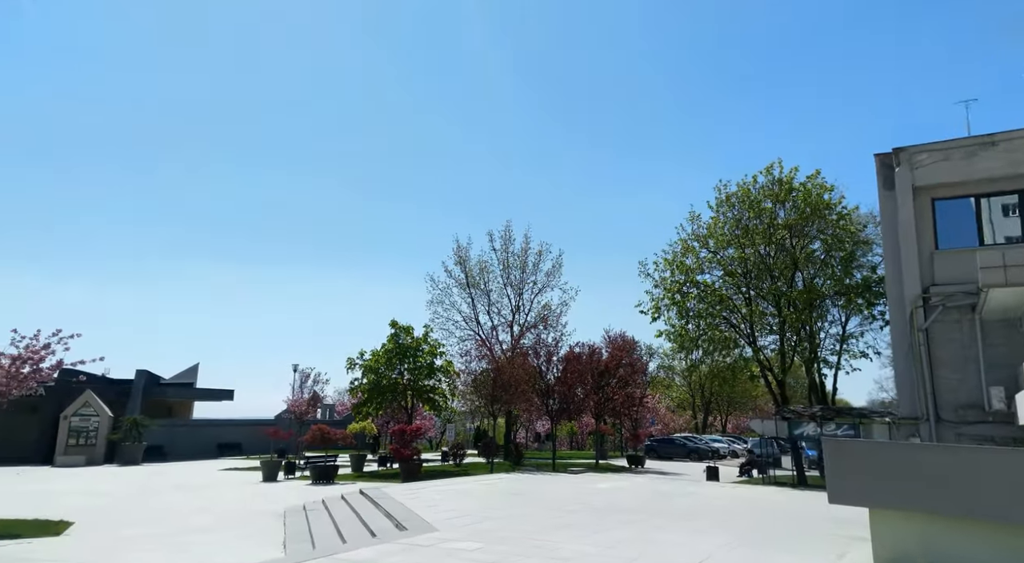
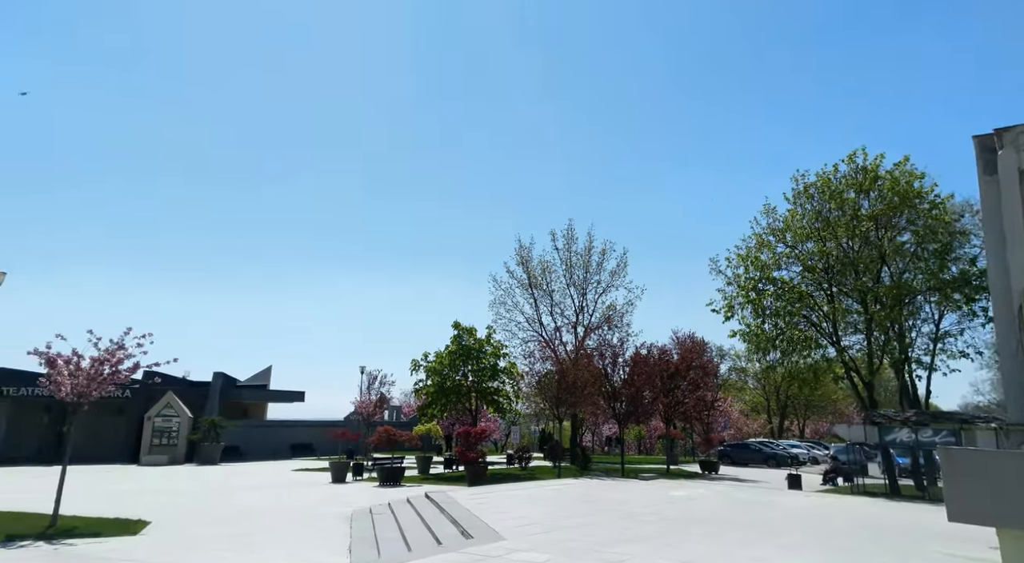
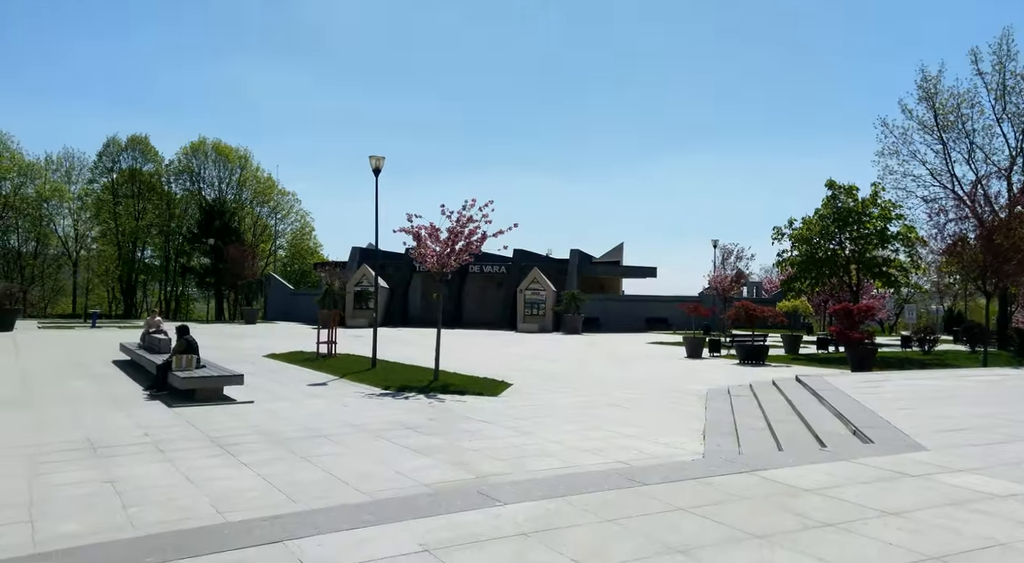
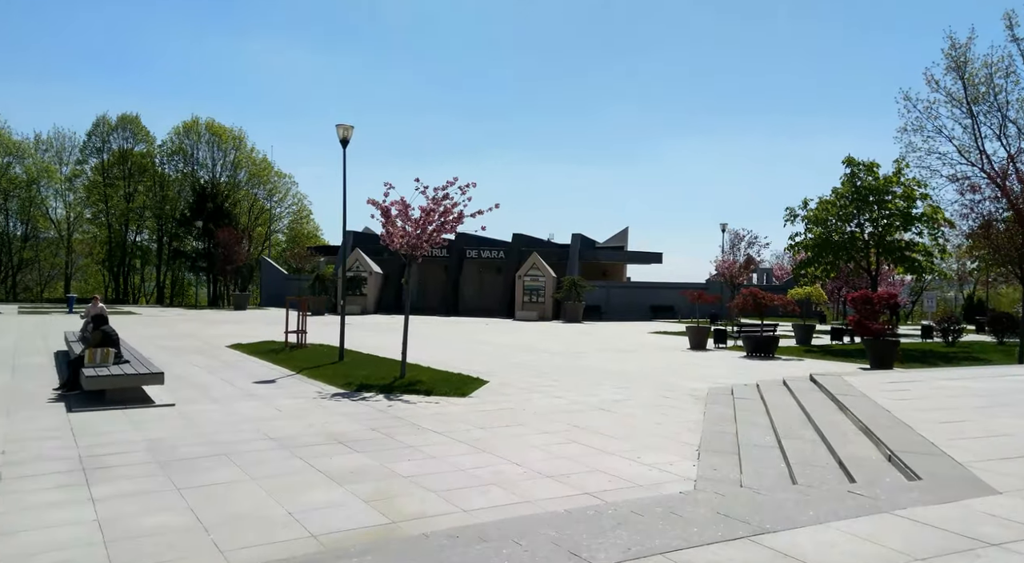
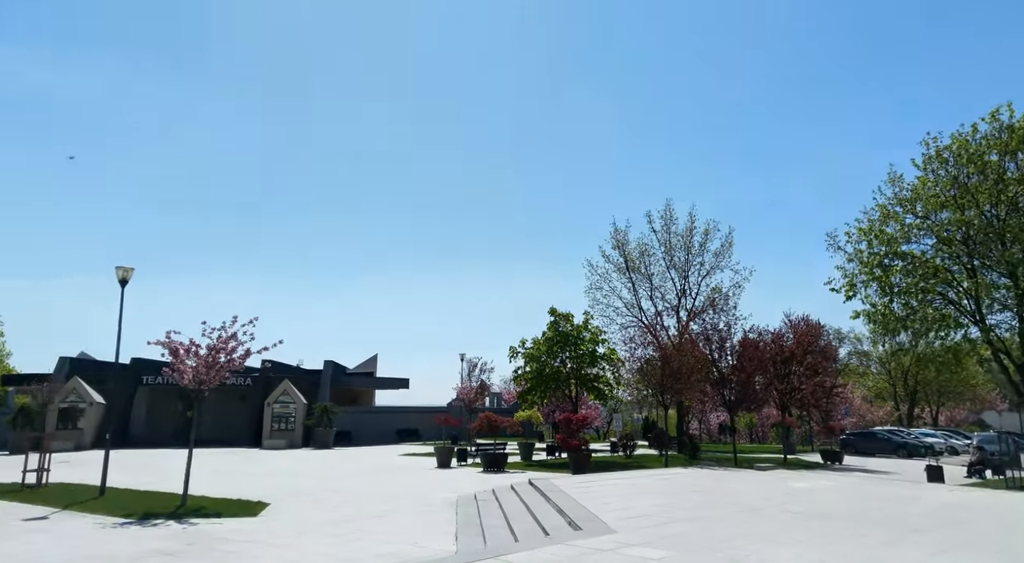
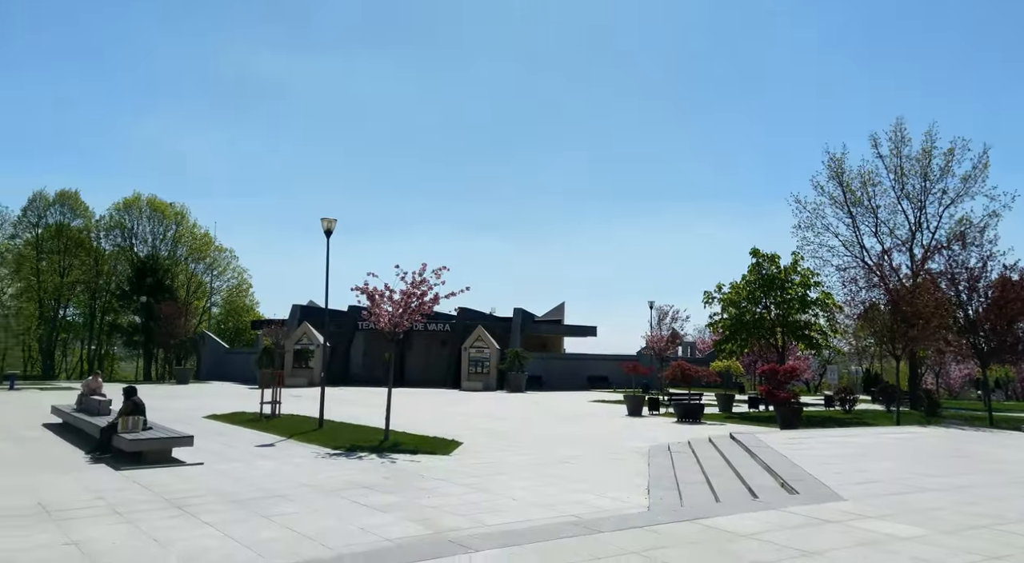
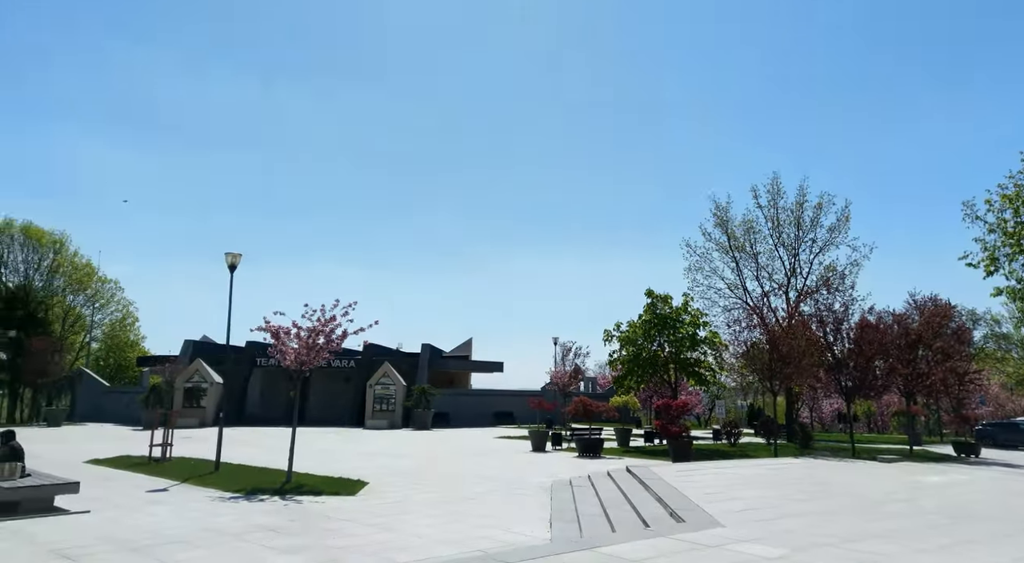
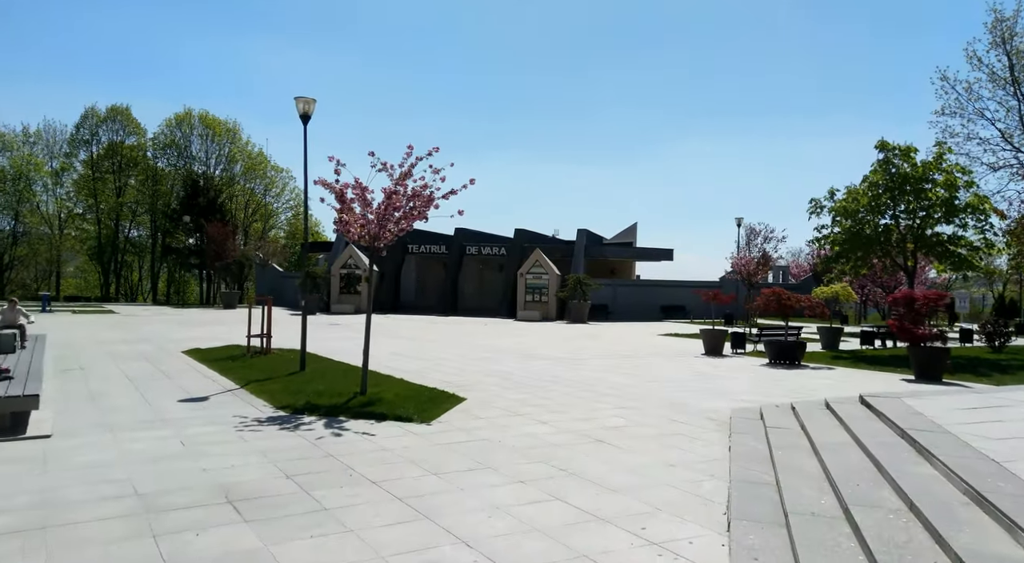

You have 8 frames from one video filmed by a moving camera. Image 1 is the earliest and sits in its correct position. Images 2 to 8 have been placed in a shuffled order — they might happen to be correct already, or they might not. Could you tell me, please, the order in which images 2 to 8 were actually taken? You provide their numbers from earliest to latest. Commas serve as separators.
2, 5, 7, 6, 3, 4, 8
